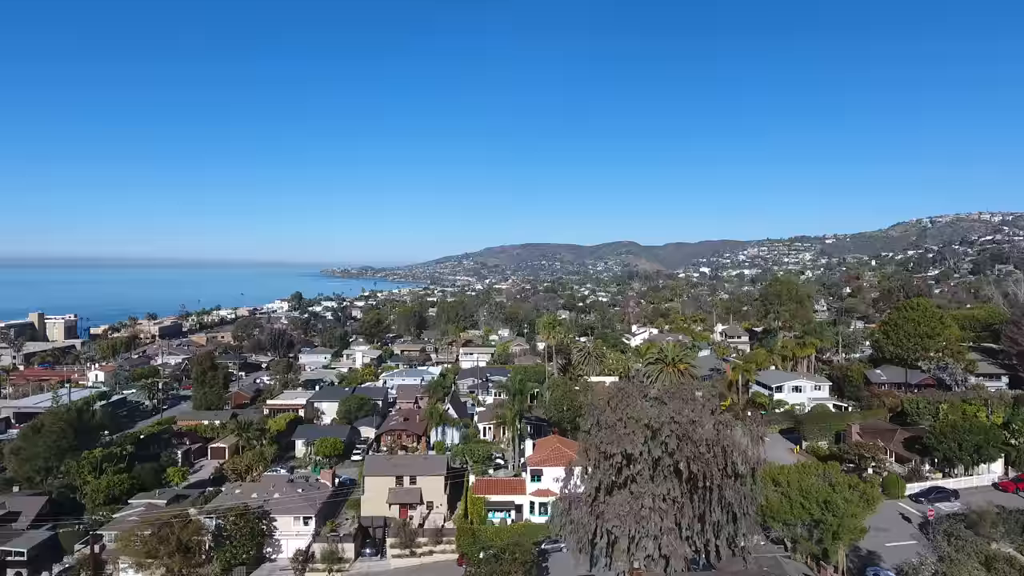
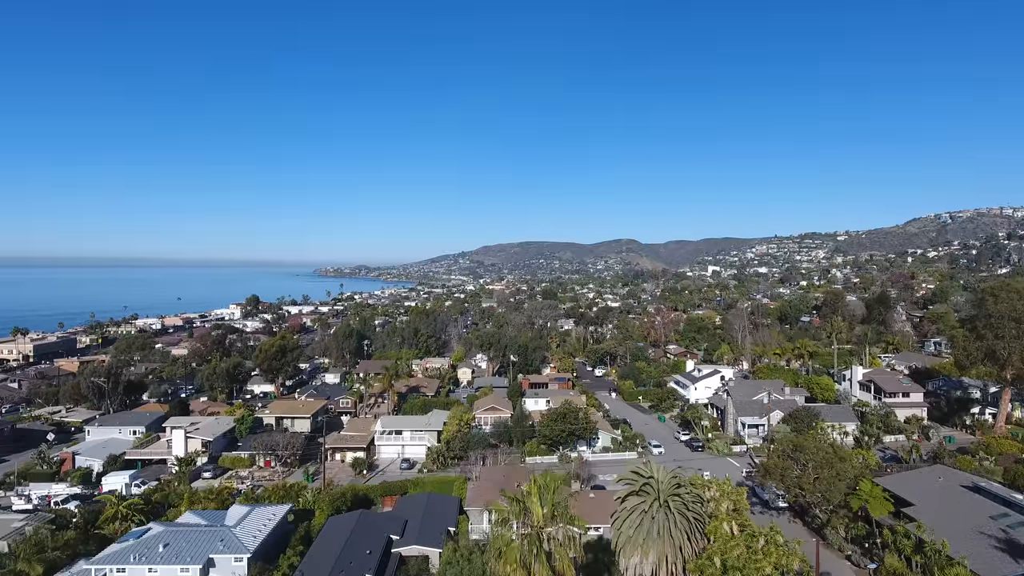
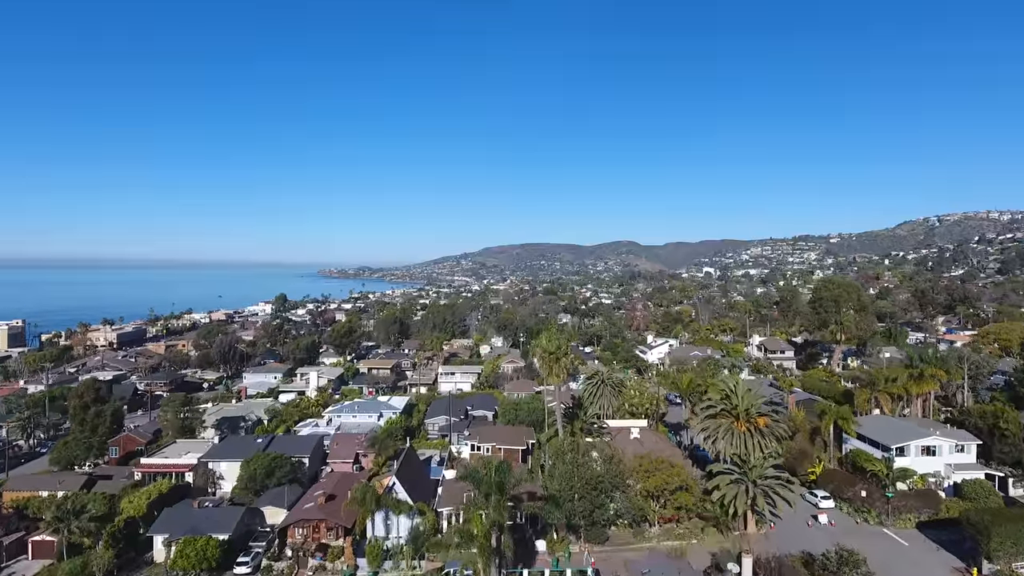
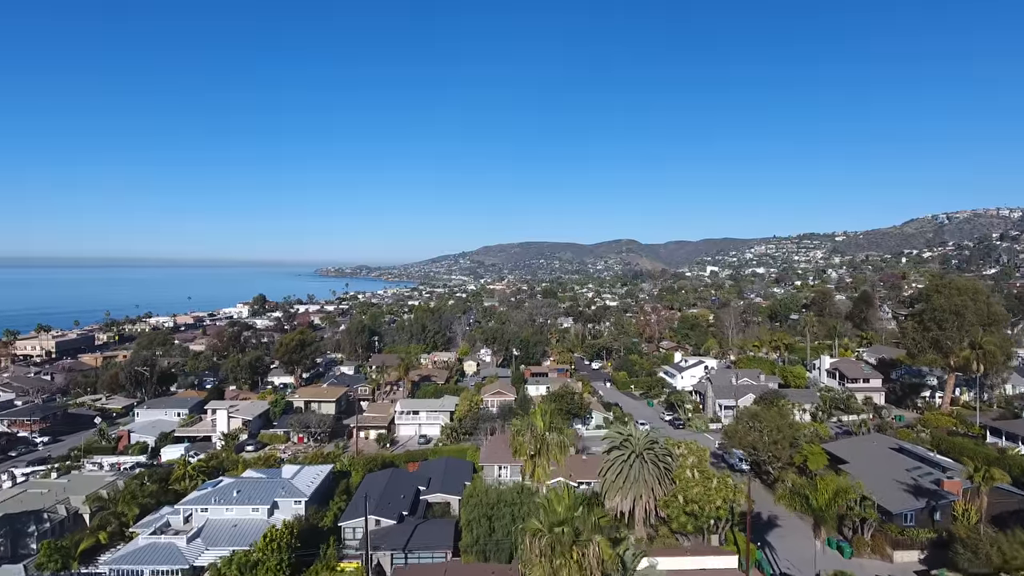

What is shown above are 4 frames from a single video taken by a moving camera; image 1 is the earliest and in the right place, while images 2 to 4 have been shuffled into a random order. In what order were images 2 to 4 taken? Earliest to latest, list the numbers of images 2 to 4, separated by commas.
3, 4, 2
